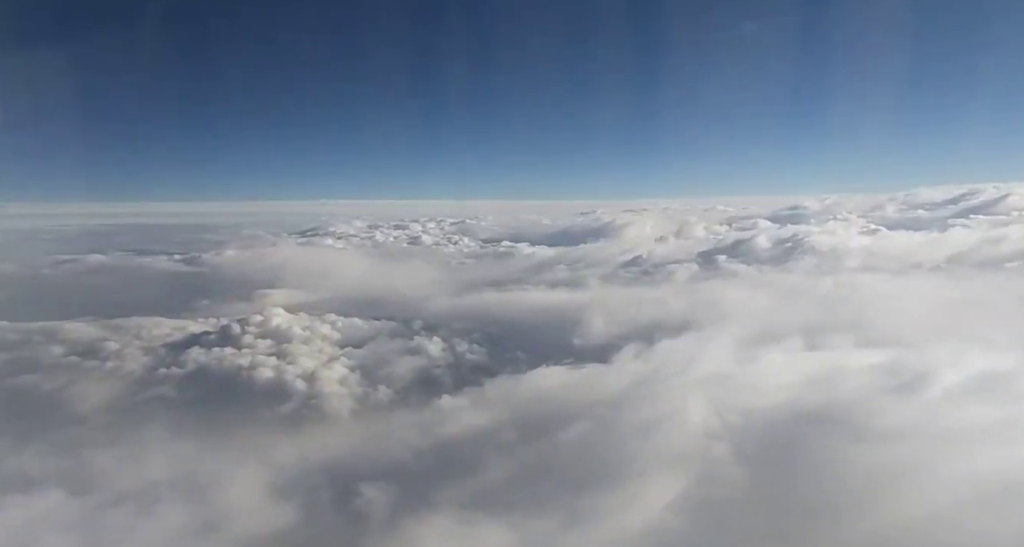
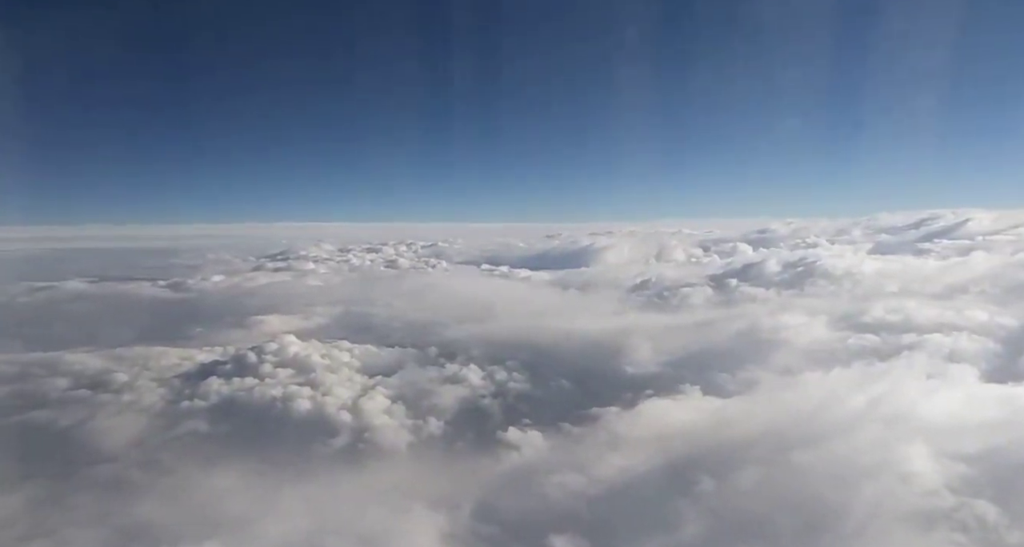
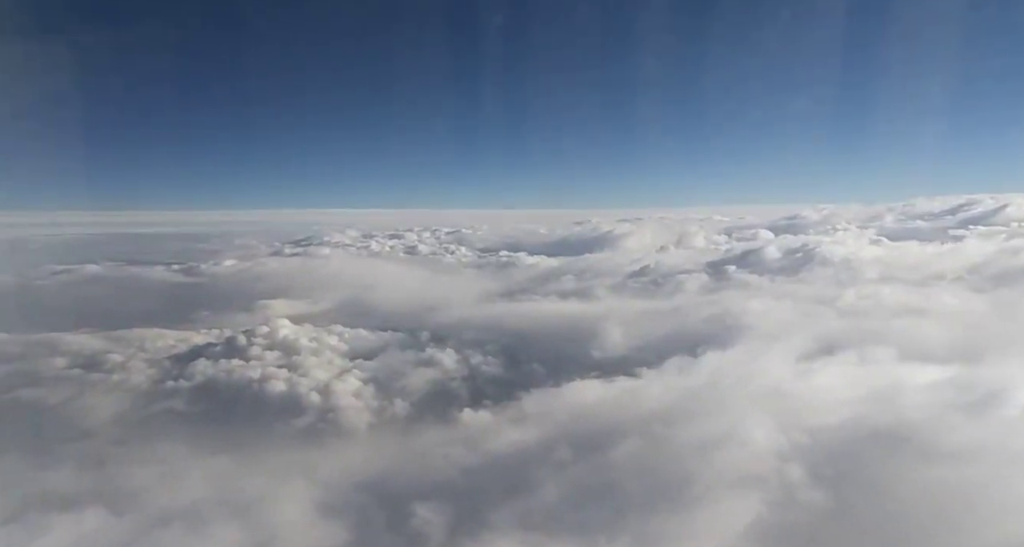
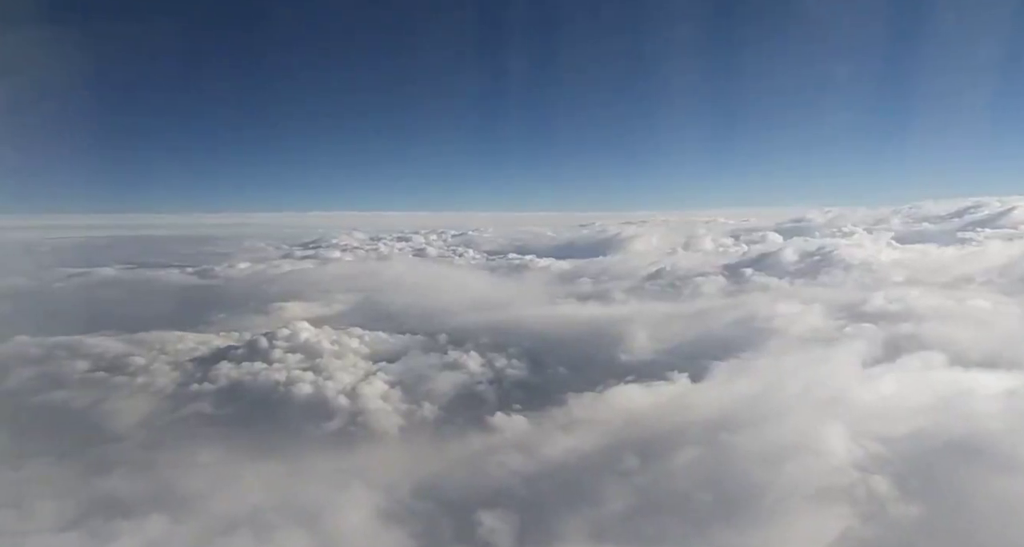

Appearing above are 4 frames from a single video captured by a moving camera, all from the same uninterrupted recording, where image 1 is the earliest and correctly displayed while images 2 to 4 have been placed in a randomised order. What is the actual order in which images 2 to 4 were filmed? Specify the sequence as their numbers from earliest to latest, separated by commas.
3, 4, 2
